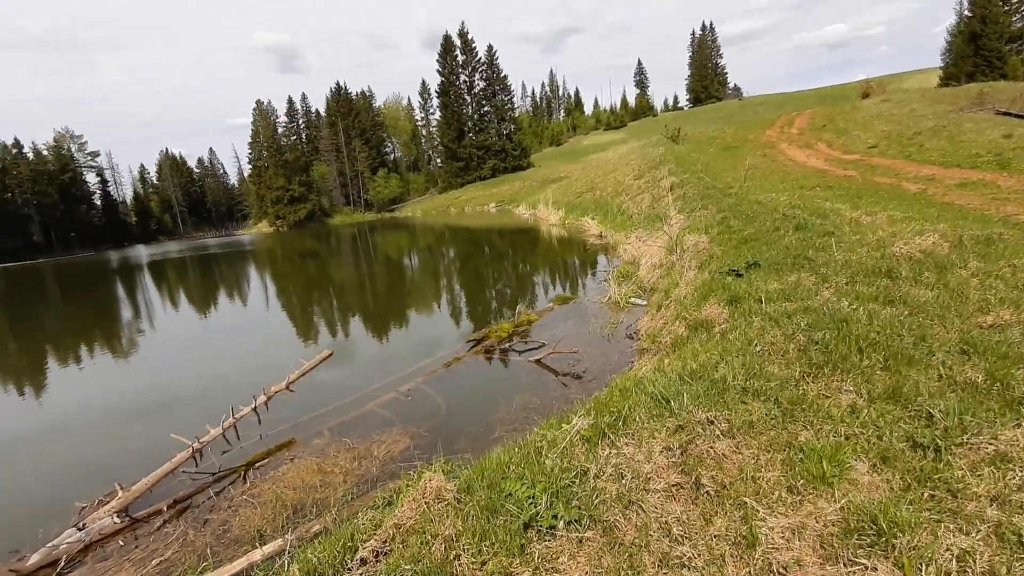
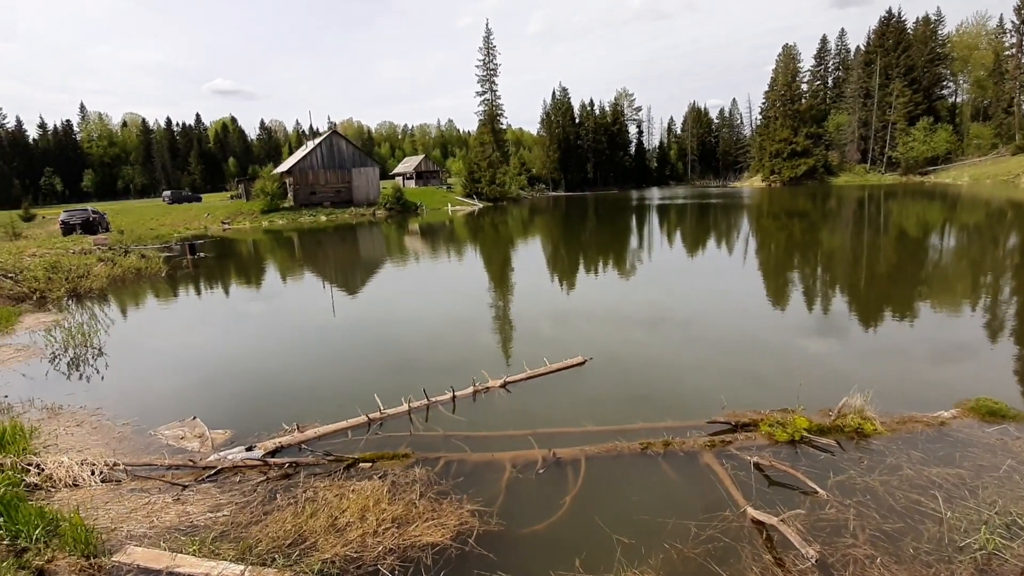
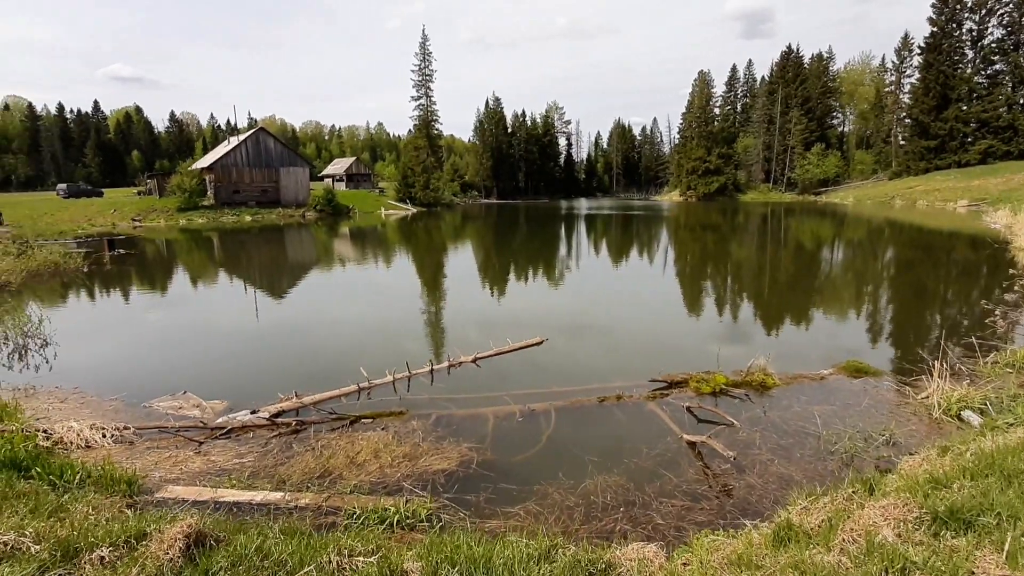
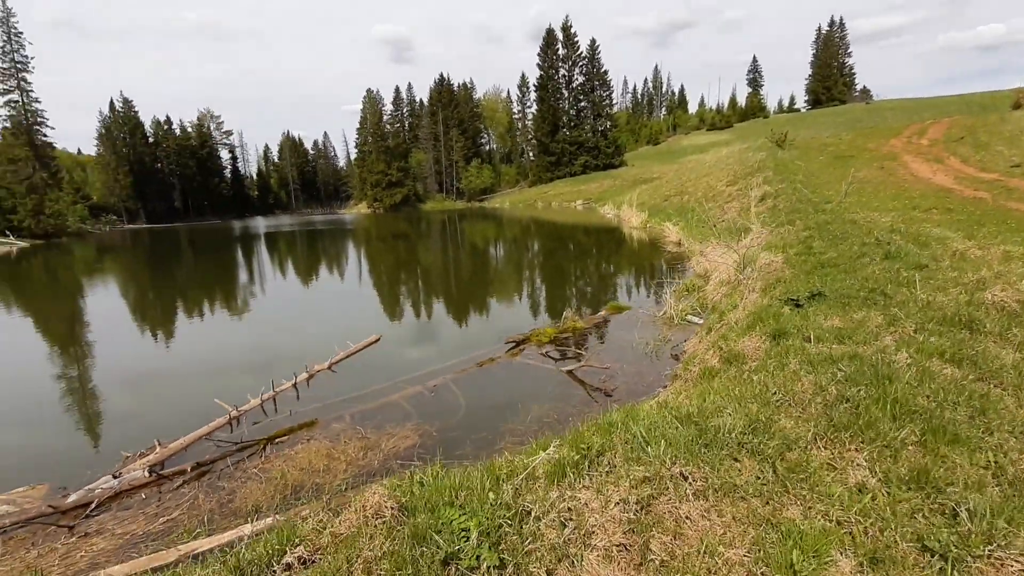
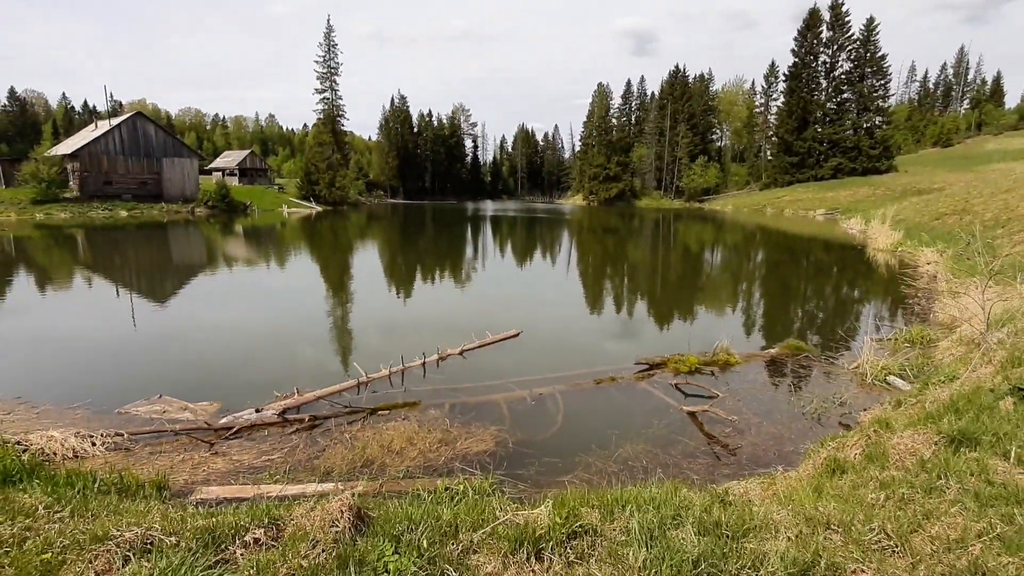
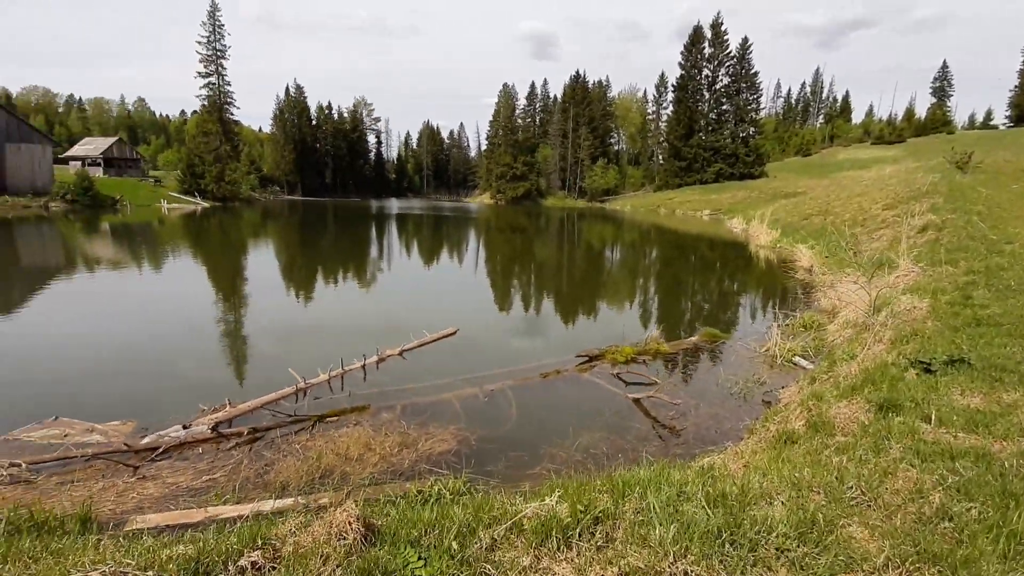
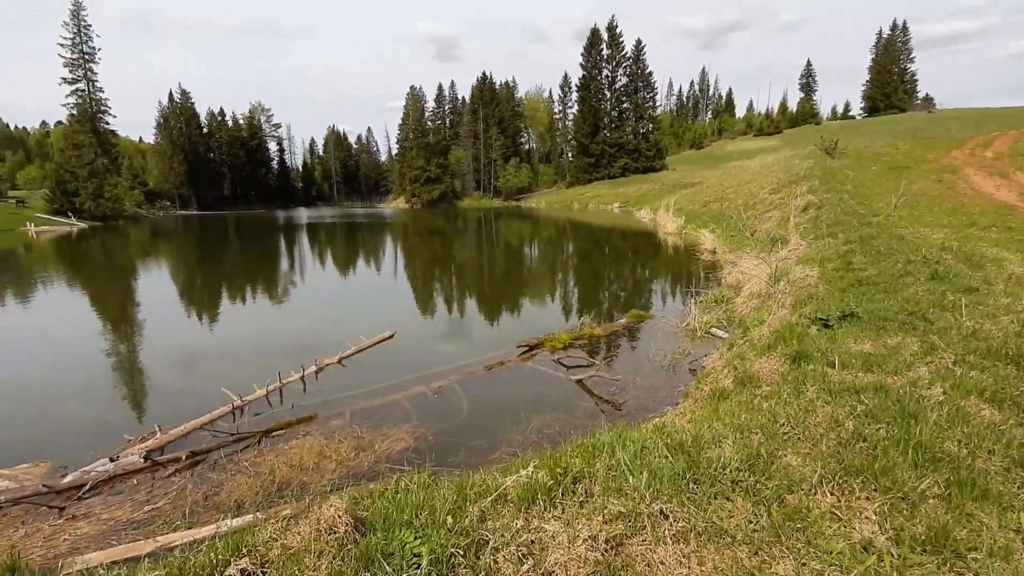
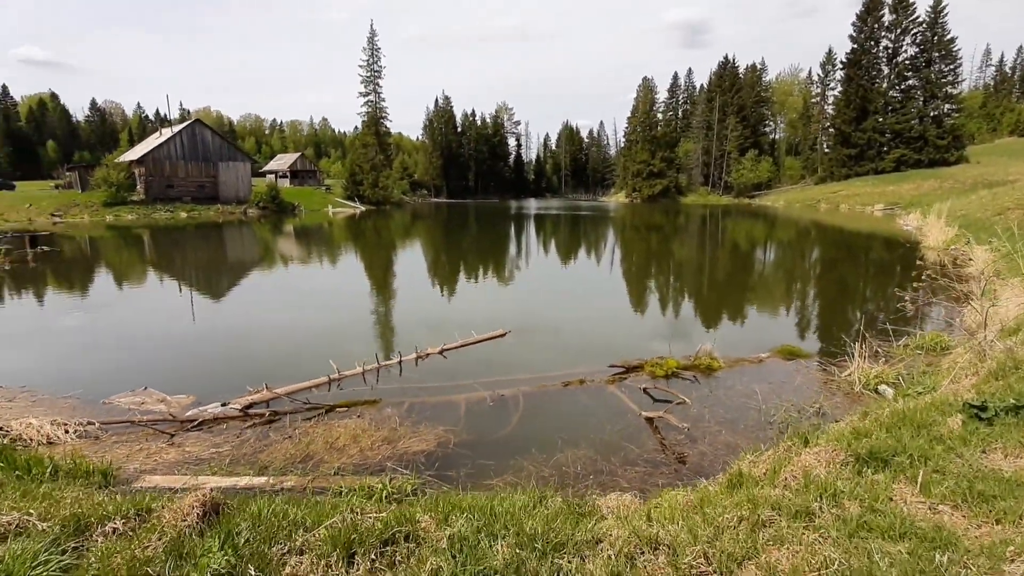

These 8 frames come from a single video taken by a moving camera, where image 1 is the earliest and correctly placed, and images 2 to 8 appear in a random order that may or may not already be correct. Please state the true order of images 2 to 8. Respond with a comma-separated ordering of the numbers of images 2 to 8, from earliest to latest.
4, 7, 6, 5, 8, 3, 2
